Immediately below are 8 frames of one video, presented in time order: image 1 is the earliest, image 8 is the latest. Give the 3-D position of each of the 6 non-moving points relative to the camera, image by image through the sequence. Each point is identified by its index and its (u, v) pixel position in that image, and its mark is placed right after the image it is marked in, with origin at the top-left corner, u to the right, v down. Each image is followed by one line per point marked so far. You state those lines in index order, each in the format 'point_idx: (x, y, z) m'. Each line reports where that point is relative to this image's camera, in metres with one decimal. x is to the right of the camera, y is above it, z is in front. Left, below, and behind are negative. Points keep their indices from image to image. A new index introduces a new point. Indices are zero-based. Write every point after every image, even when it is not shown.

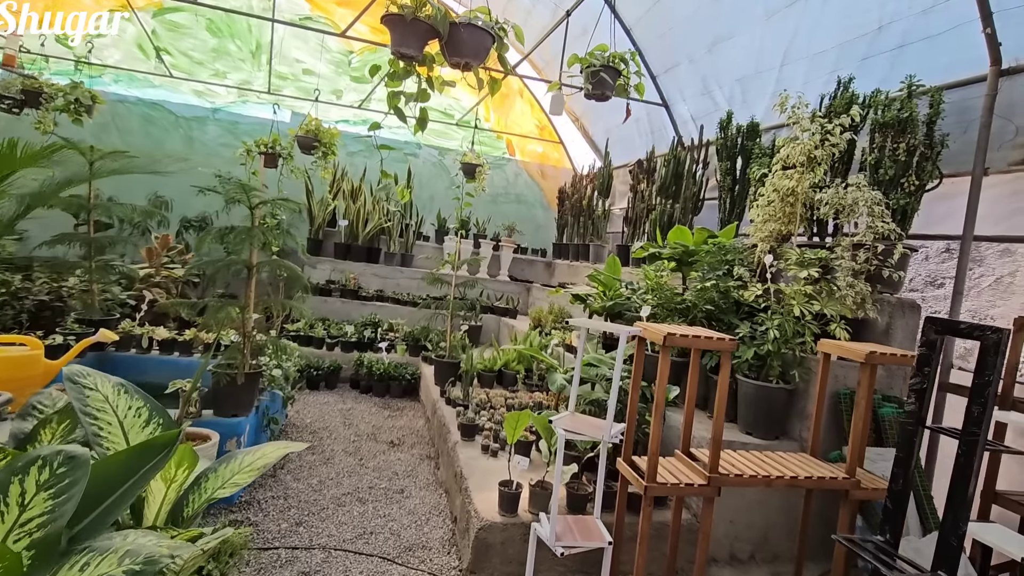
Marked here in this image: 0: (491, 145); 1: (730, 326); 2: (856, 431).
0: (-0.3, +2.1, +7.4) m
1: (+1.2, -0.2, +2.8) m
2: (+1.5, -0.6, +2.2) m
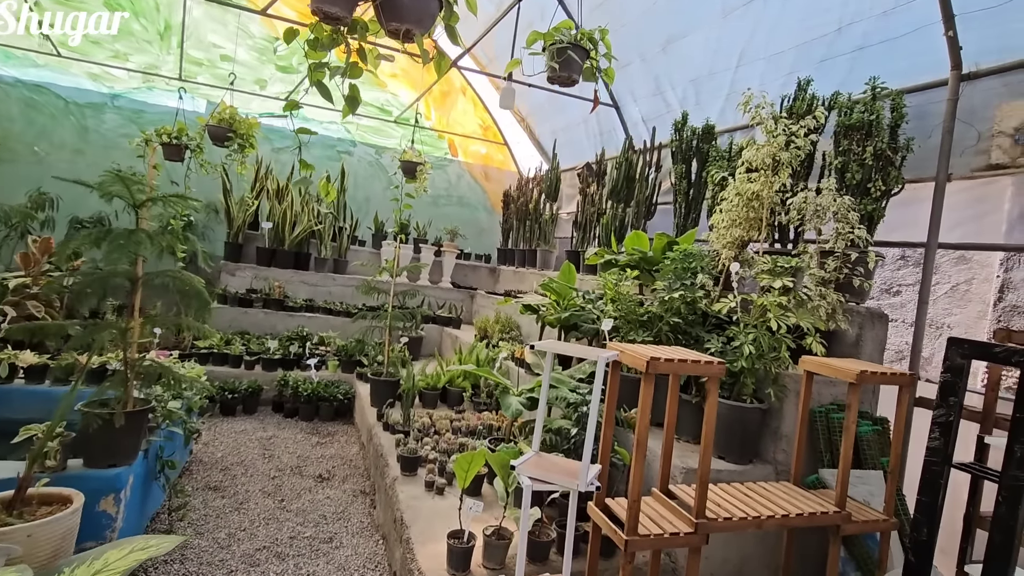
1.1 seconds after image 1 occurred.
0: (-1.1, +2.0, +7.0) m
1: (+0.9, -0.3, +2.6) m
2: (+1.3, -0.6, +2.0) m
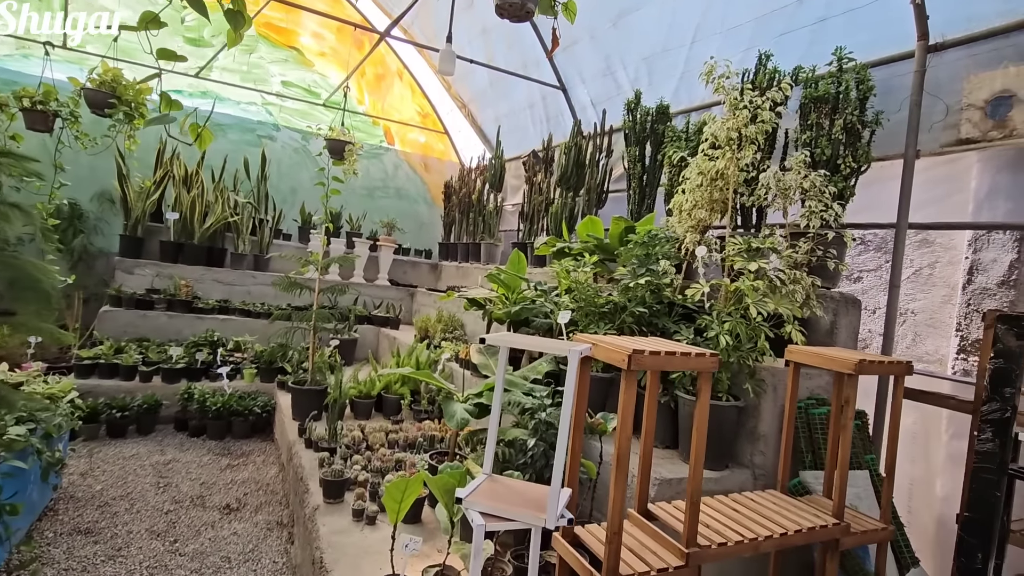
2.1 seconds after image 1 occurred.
0: (-1.8, +2.0, +6.5) m
1: (+0.7, -0.2, +2.3) m
2: (+1.1, -0.6, +1.7) m
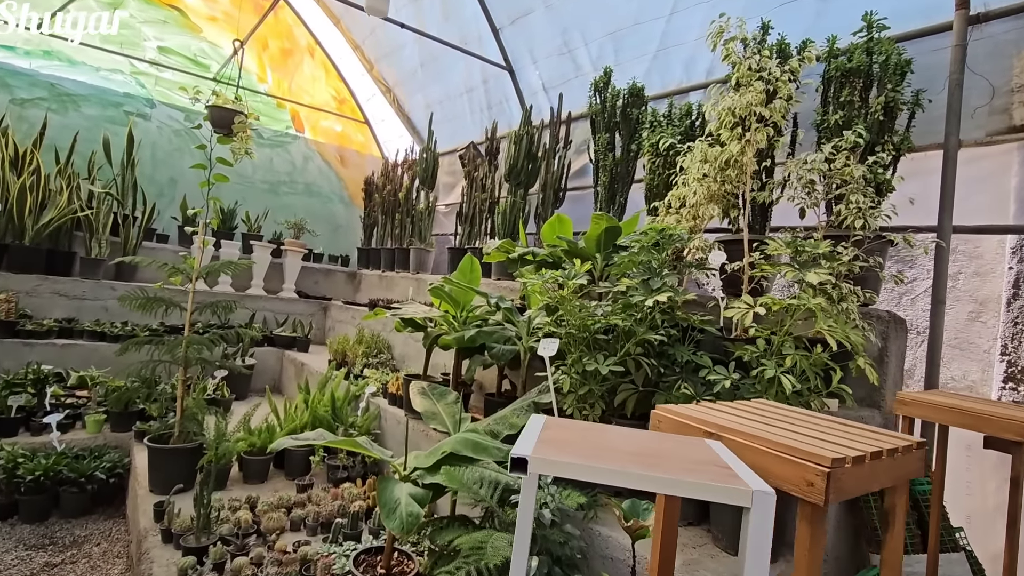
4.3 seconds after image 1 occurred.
0: (-2.6, +1.8, +5.5) m
1: (+0.6, -0.3, +1.7) m
2: (+1.1, -0.6, +1.2) m
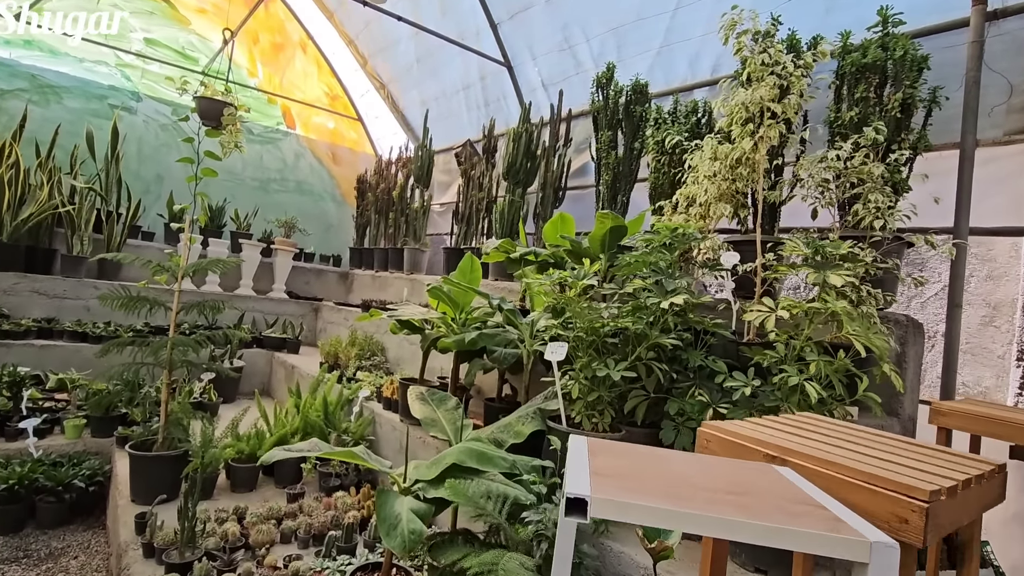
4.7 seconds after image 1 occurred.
0: (-2.6, +1.8, +5.4) m
1: (+0.6, -0.3, +1.7) m
2: (+1.1, -0.6, +1.1) m
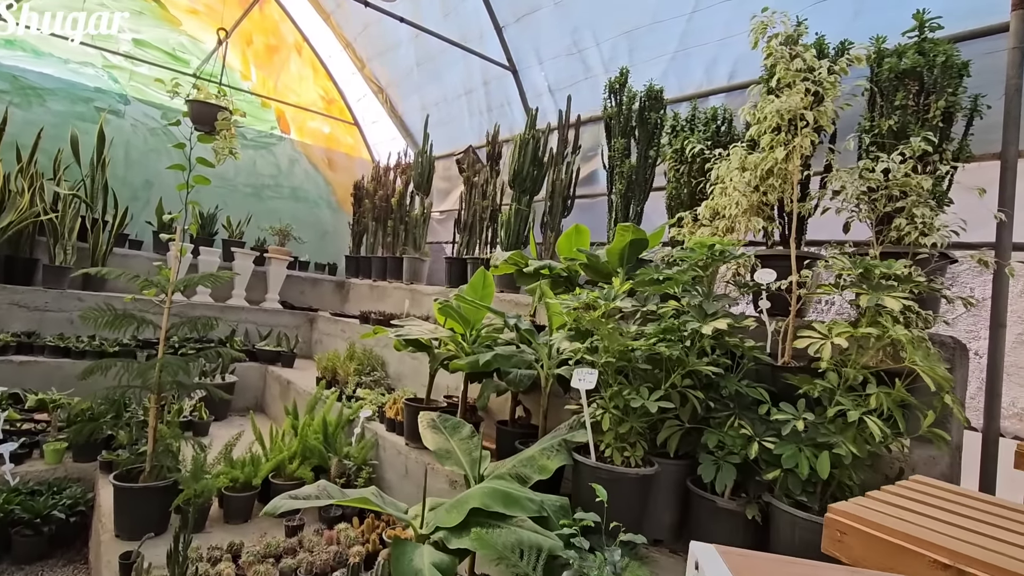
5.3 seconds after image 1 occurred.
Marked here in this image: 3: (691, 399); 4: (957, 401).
0: (-2.6, +1.7, +5.2) m
1: (+0.7, -0.3, +1.5) m
2: (+1.2, -0.7, +1.0) m
3: (+0.5, -0.3, +1.5) m
4: (+1.2, -0.3, +1.4) m
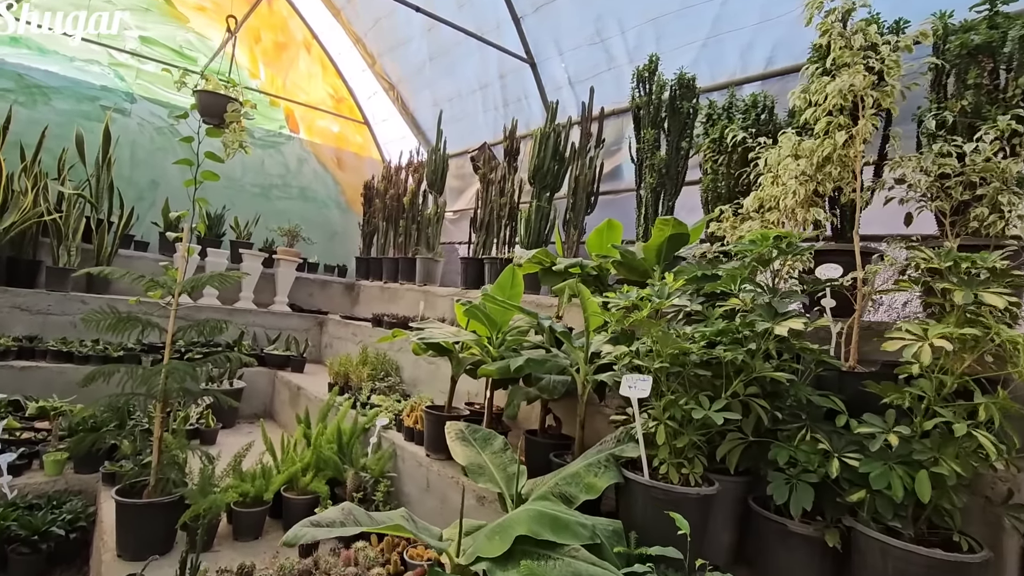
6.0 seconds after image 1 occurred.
0: (-2.5, +1.7, +5.1) m
1: (+0.8, -0.3, +1.4) m
2: (+1.3, -0.7, +0.8) m
3: (+0.6, -0.3, +1.3) m
4: (+1.3, -0.3, +1.2) m
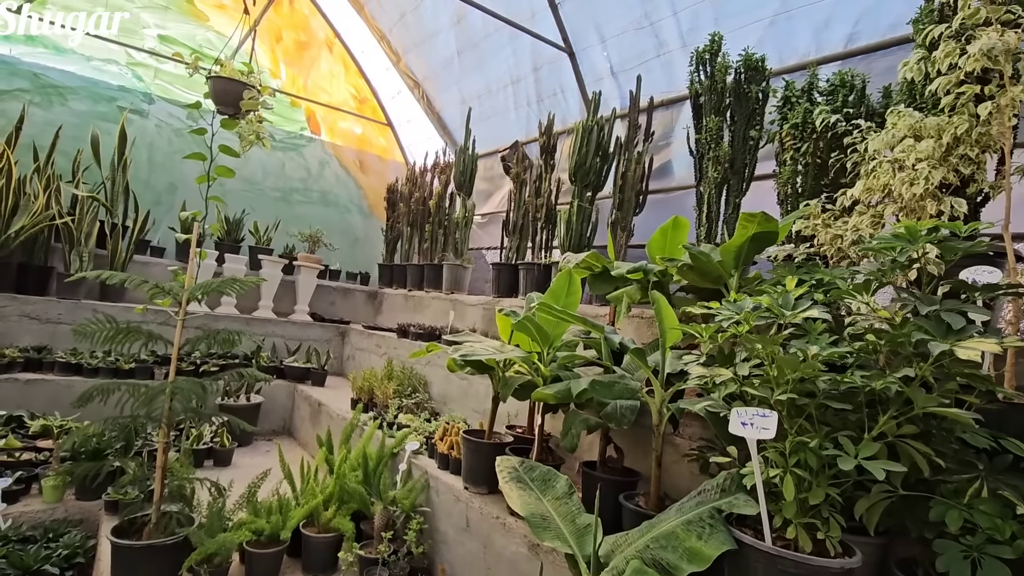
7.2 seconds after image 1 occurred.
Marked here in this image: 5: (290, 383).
0: (-2.2, +1.6, +4.9) m
1: (+0.9, -0.3, +1.1) m
2: (+1.4, -0.7, +0.5) m
3: (+0.8, -0.3, +1.0) m
4: (+1.4, -0.3, +0.9) m
5: (-1.5, -0.6, +3.4) m
